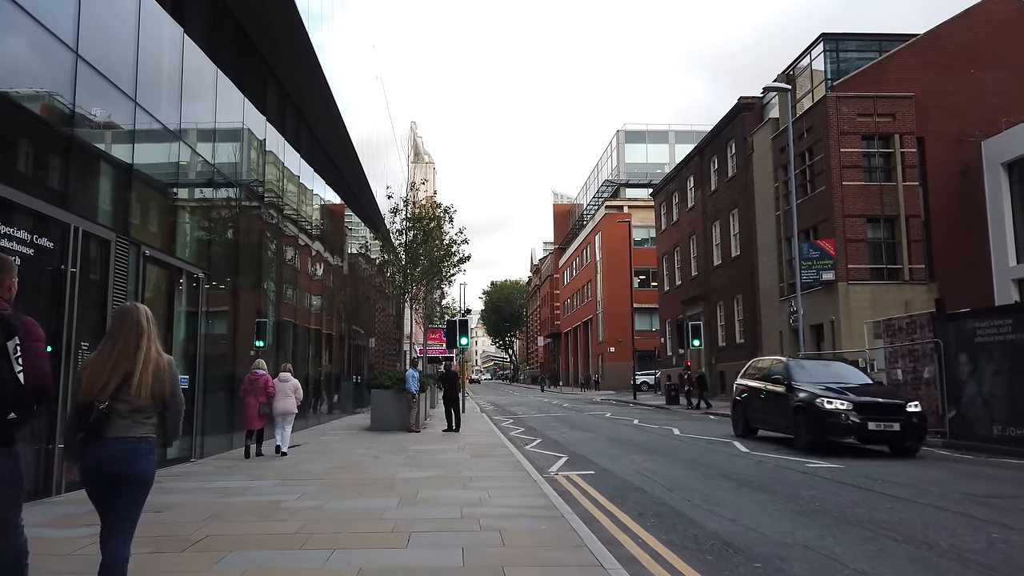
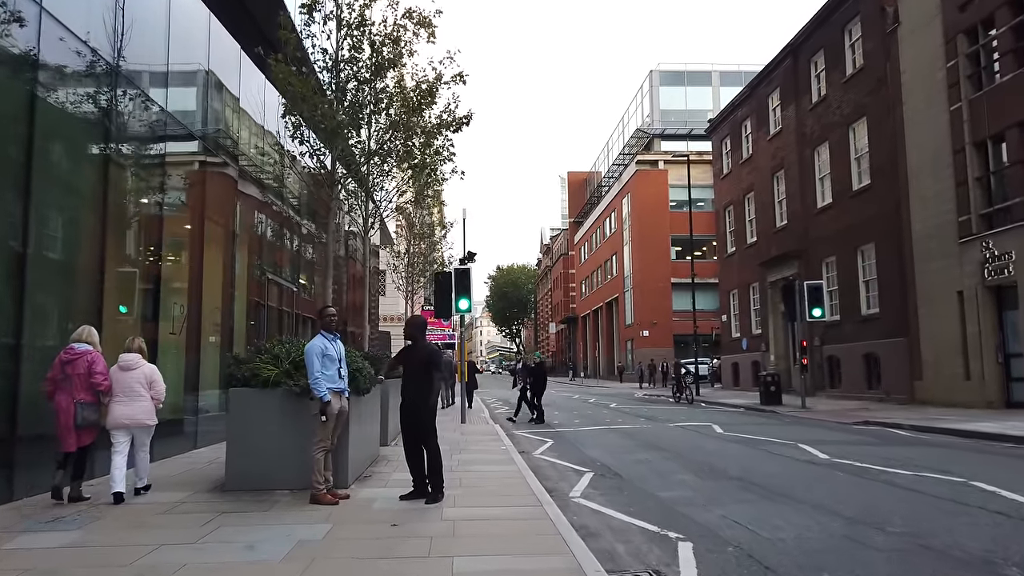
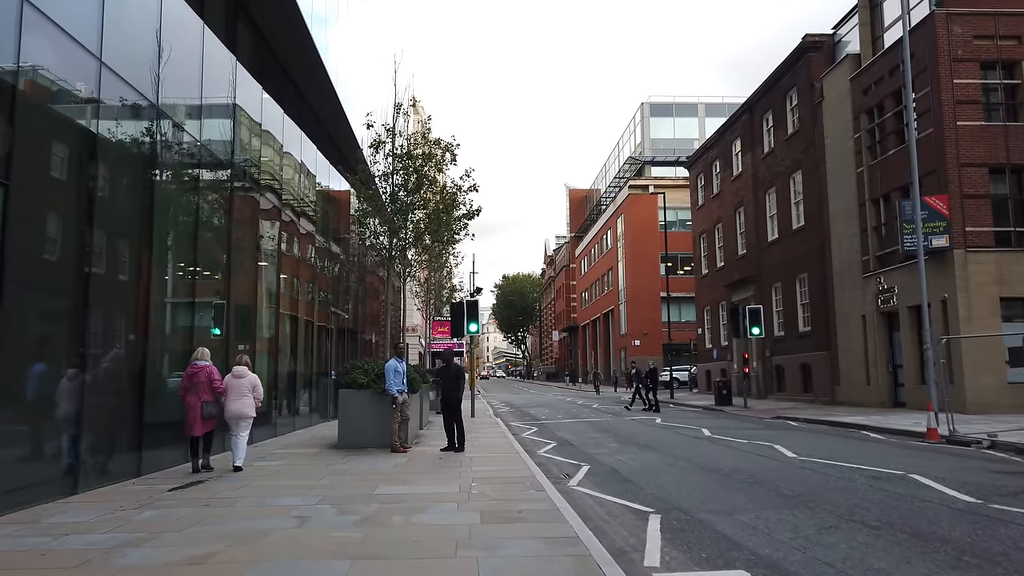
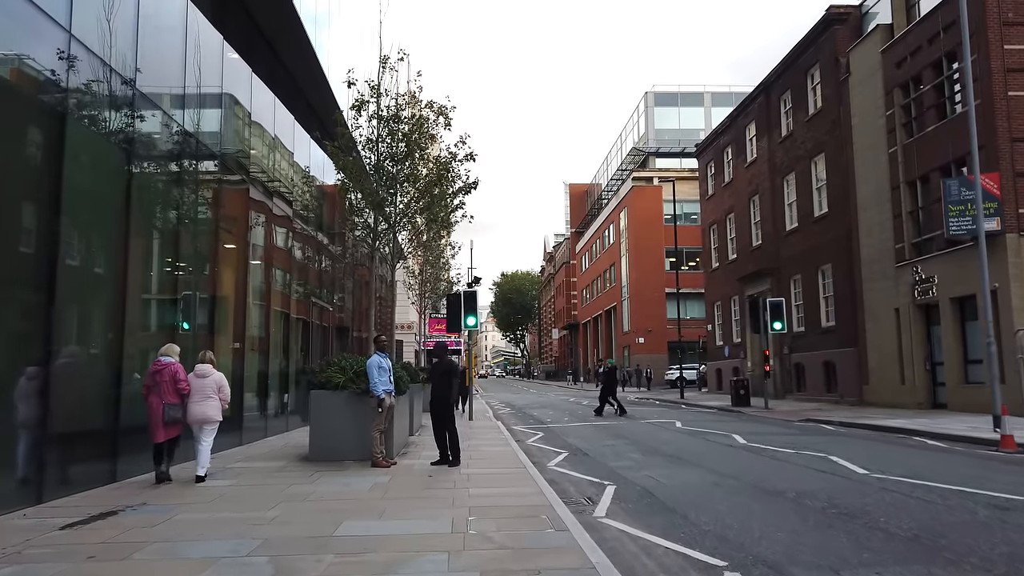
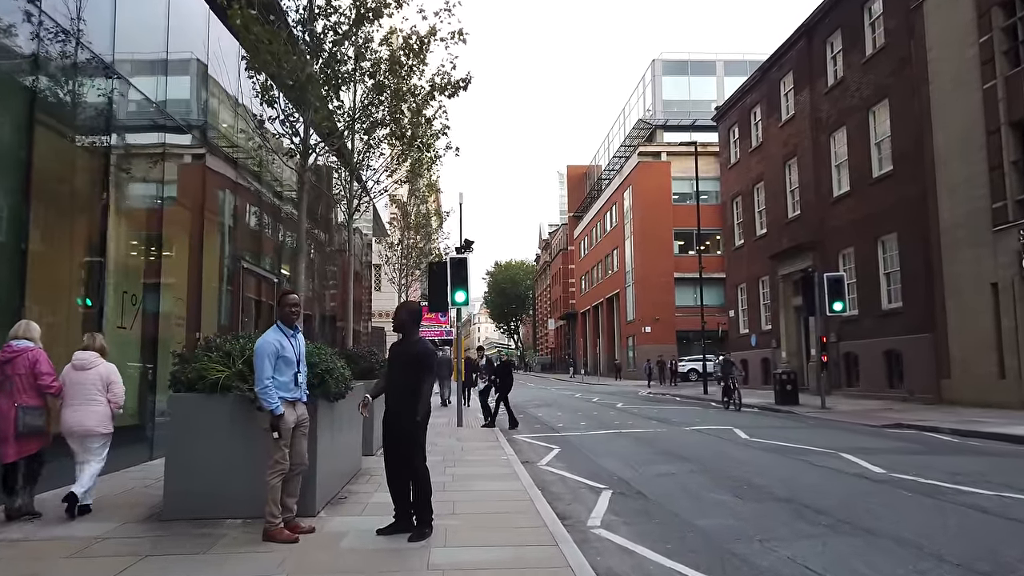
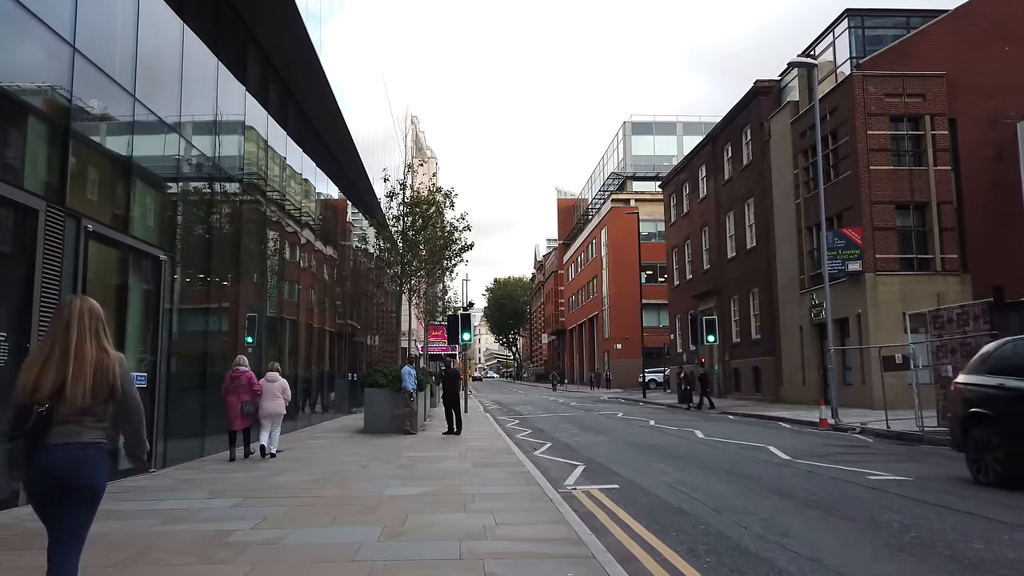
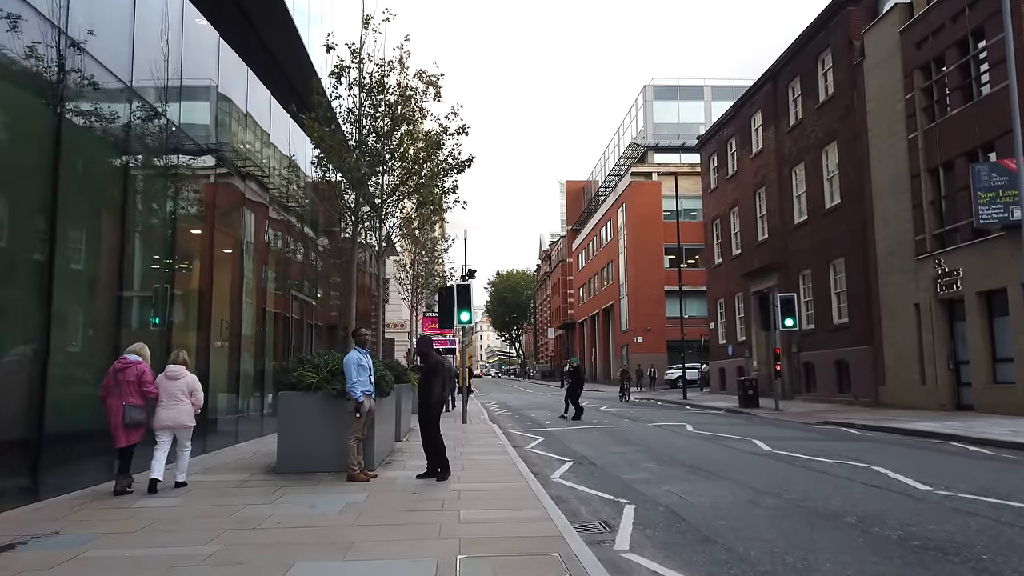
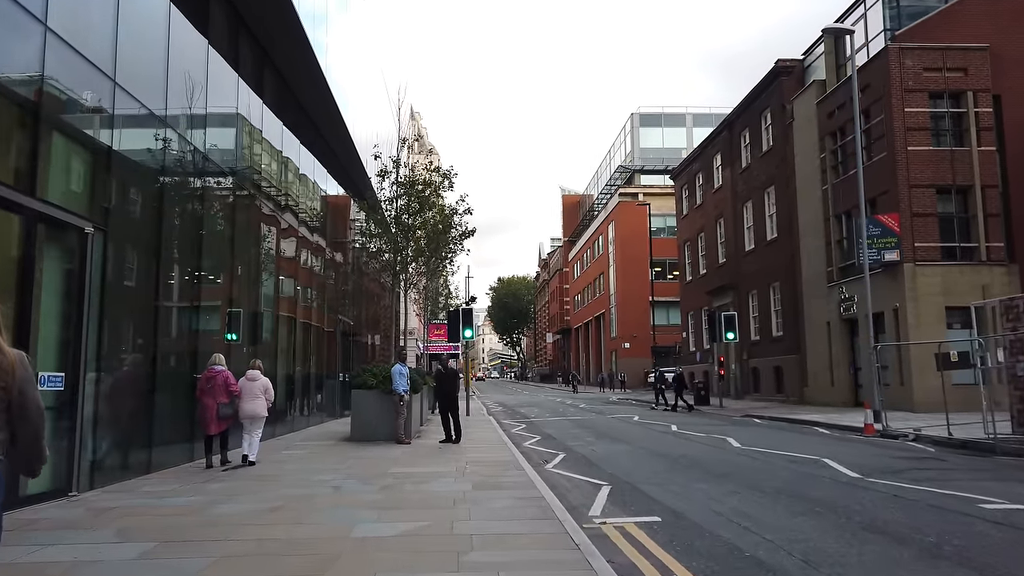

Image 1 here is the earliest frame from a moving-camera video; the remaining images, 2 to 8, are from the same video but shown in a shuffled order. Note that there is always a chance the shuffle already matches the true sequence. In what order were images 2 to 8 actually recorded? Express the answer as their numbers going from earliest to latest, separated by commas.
6, 8, 3, 4, 7, 2, 5
